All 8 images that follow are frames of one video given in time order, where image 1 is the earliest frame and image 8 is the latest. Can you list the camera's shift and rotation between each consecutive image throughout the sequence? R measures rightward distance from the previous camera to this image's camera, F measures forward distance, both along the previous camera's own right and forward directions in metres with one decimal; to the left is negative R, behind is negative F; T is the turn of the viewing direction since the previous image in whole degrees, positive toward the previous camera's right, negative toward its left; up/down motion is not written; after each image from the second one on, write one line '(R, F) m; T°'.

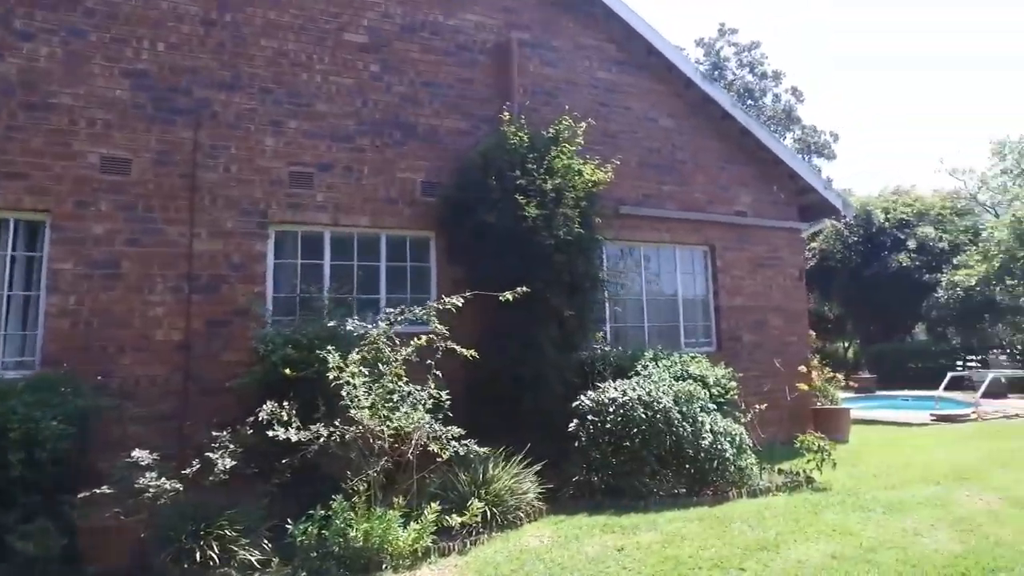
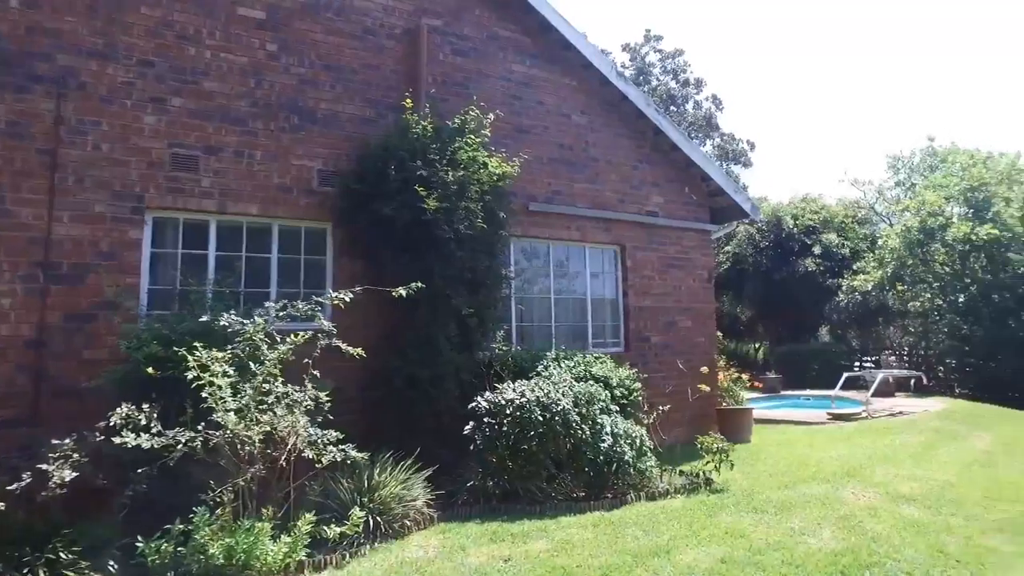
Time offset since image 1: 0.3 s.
(+0.3, +0.3) m; +6°
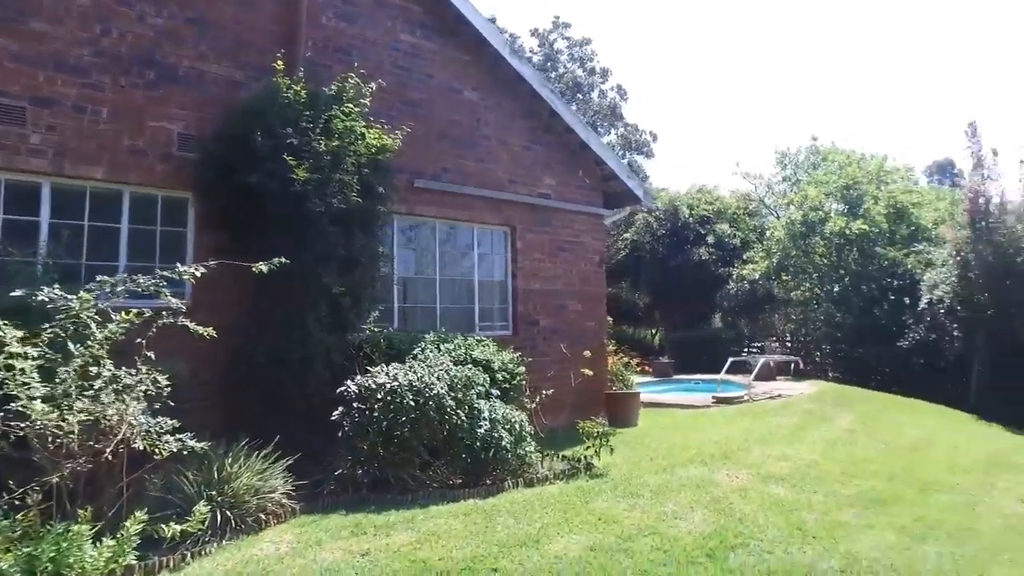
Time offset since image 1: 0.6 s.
(+0.3, +0.3) m; +7°
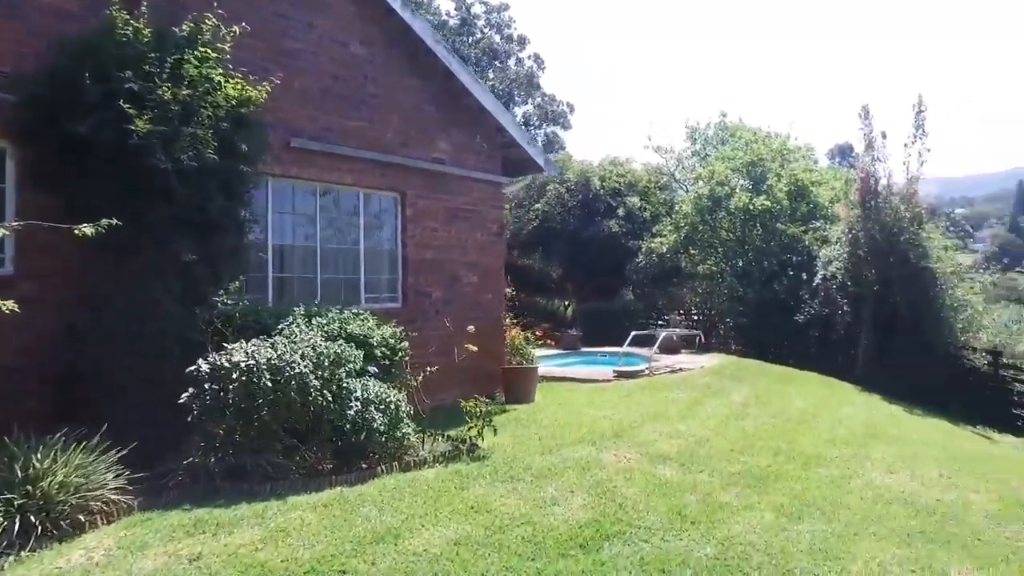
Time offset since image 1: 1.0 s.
(+0.4, +0.5) m; +7°
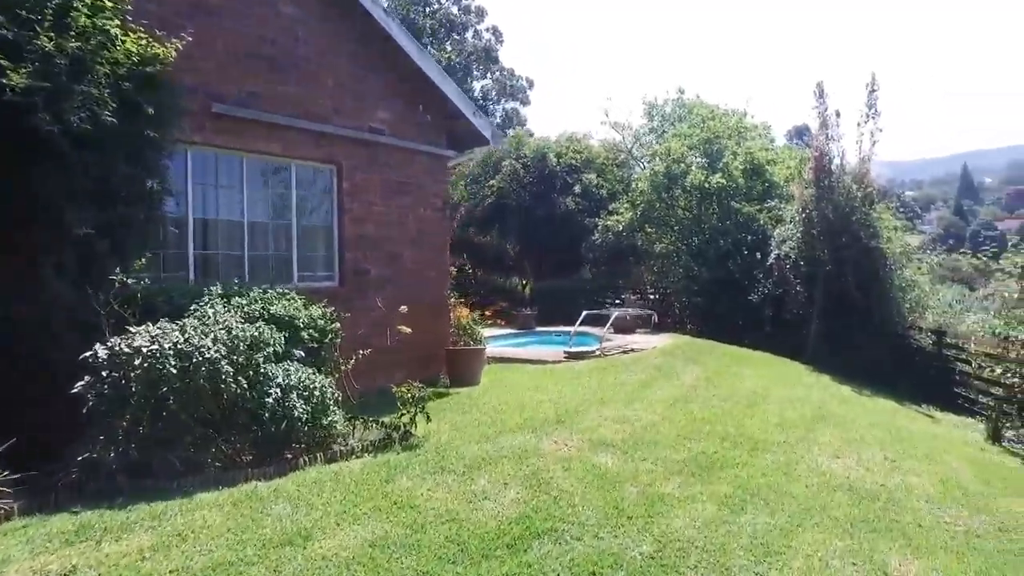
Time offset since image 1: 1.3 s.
(+0.3, +0.4) m; +3°
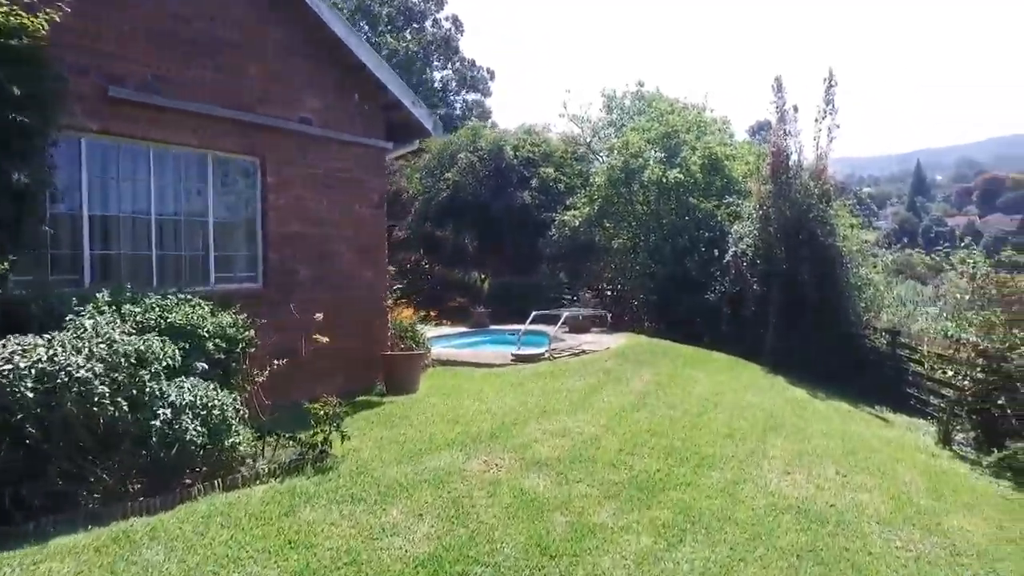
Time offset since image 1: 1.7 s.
(+0.4, +0.6) m; +3°
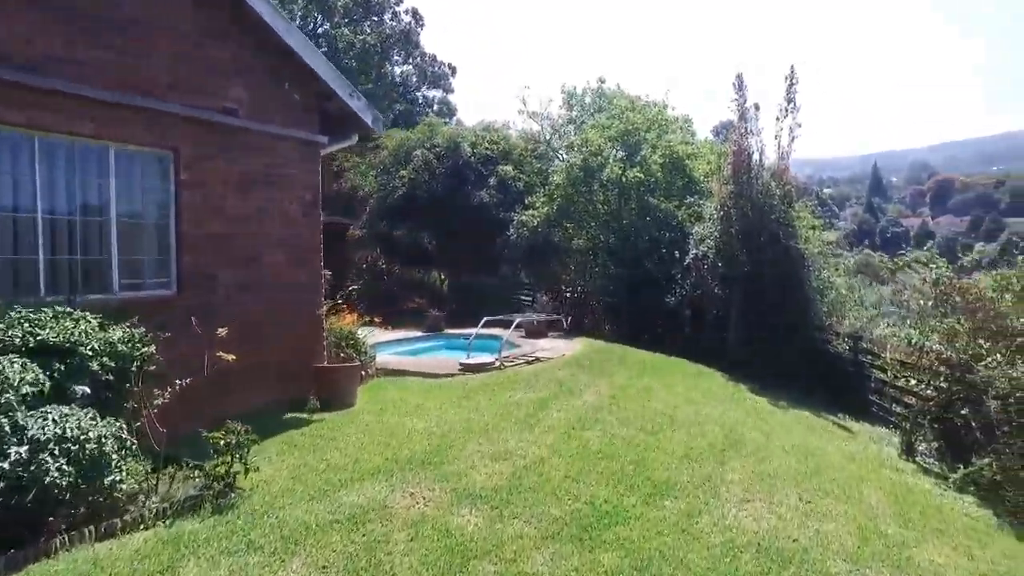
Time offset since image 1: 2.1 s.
(+0.3, +0.7) m; +3°
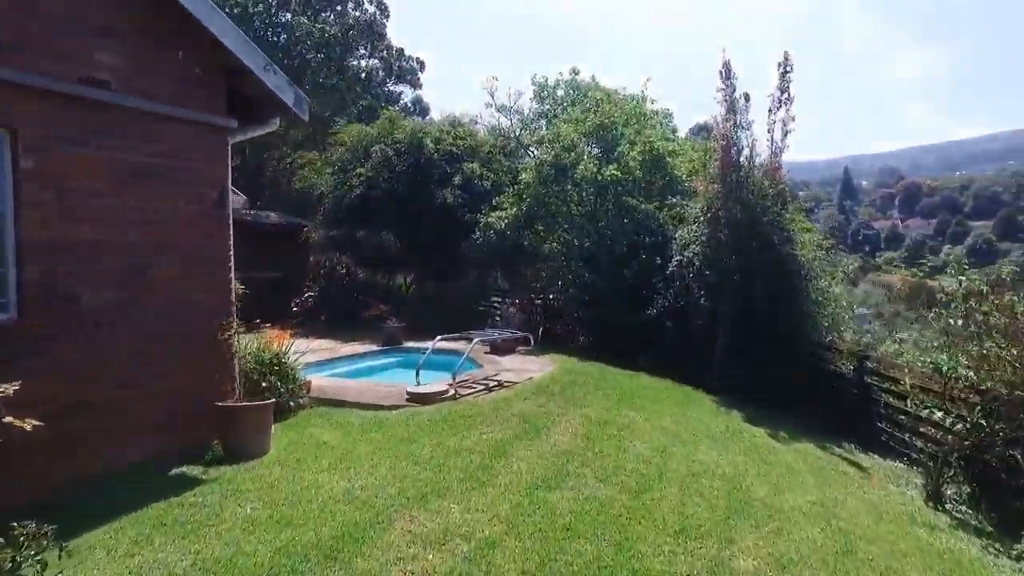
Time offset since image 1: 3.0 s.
(+0.3, +1.7) m; +2°
